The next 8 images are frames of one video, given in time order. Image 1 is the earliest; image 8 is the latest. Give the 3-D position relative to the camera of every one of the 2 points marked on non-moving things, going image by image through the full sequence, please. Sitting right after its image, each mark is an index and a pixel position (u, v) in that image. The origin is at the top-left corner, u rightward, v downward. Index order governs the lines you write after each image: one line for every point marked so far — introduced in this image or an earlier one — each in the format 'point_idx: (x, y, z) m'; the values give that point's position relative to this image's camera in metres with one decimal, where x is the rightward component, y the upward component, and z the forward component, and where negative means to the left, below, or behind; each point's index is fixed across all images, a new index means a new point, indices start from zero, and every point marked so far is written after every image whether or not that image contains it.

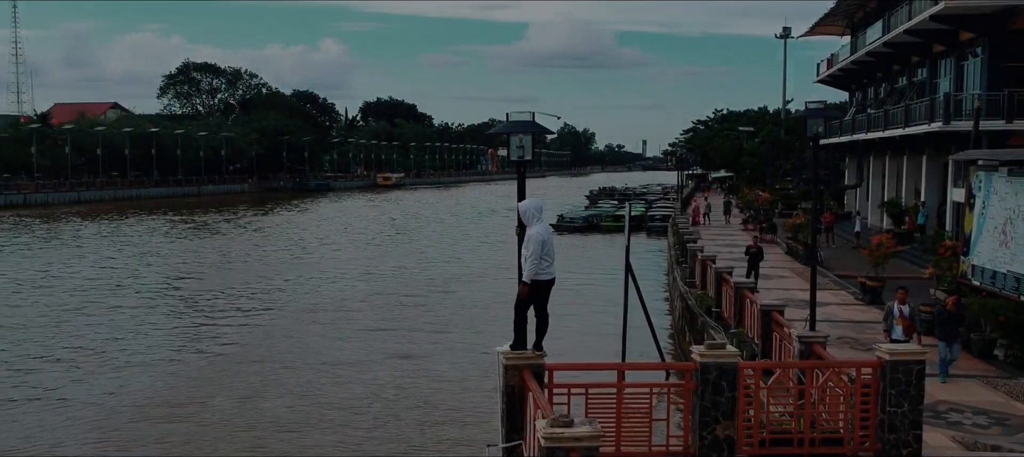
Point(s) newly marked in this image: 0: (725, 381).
0: (+1.2, -0.9, +5.8) m
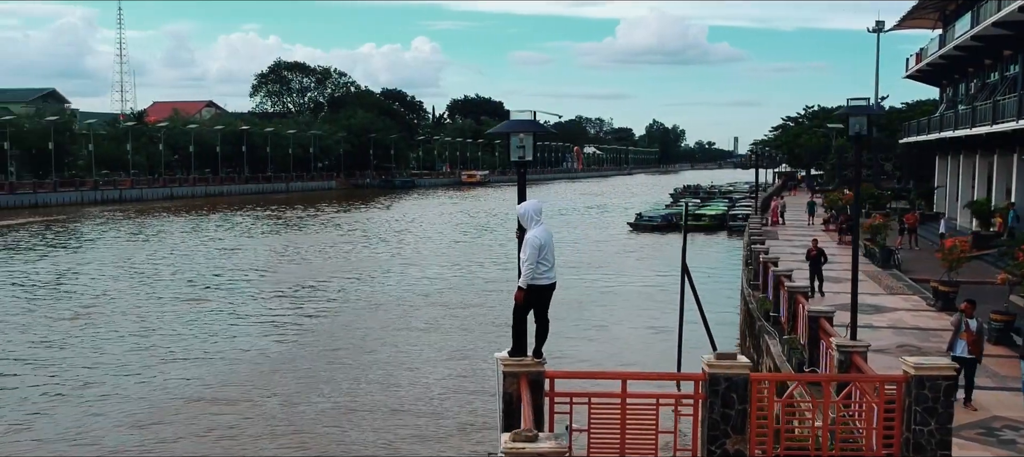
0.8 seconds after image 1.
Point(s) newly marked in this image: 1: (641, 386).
0: (+1.2, -0.9, +5.5) m
1: (+1.4, -2.0, +12.2) m
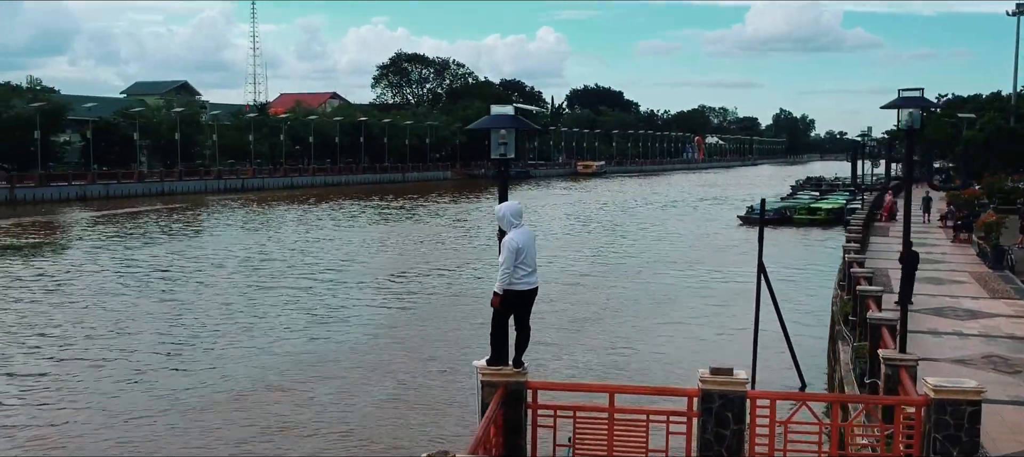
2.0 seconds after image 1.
0: (+1.1, -0.9, +5.1) m
1: (+2.1, -2.0, +11.7) m
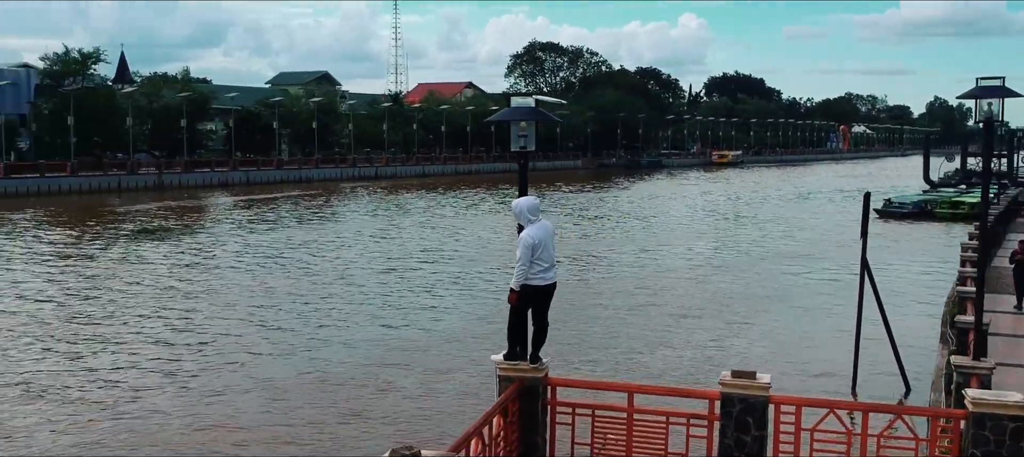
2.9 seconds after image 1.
0: (+1.2, -0.9, +4.8) m
1: (+3.0, -1.9, +11.3) m
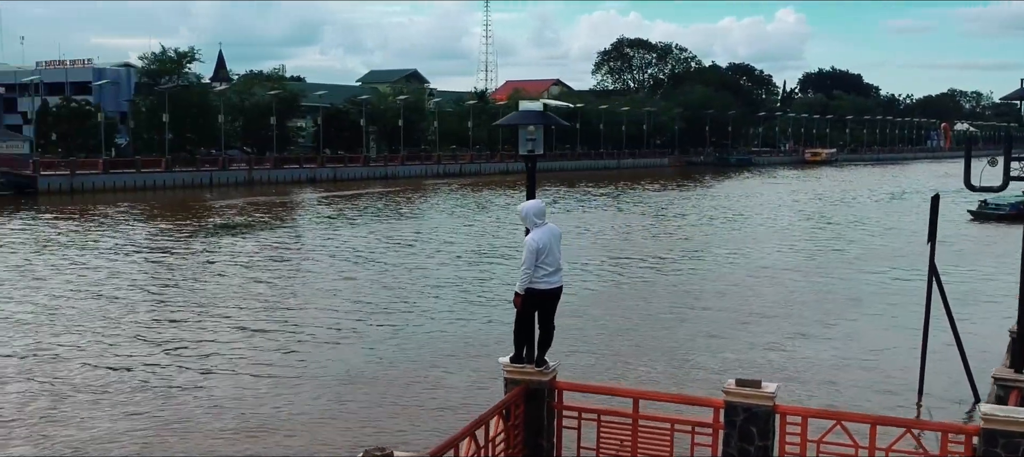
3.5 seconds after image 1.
0: (+1.2, -0.9, +4.8) m
1: (+3.6, -1.9, +11.0) m
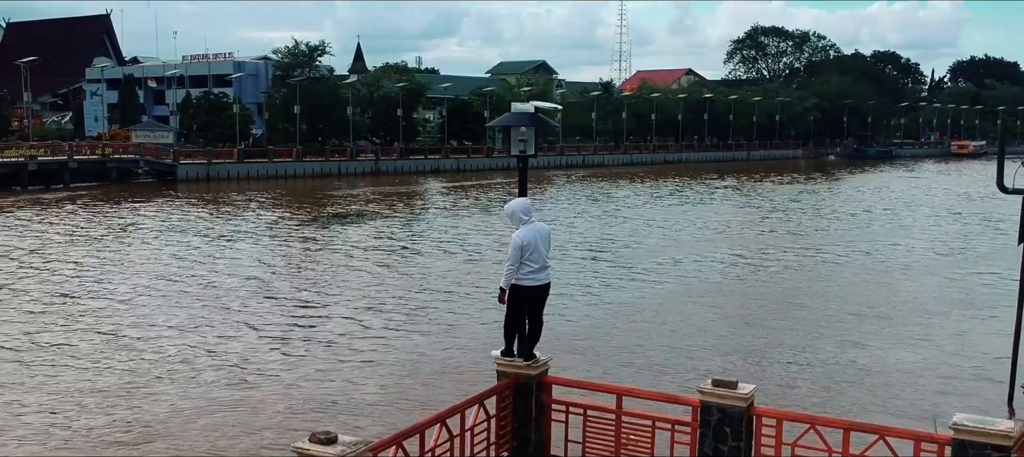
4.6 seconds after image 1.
0: (+1.0, -1.0, +4.8) m
1: (+4.3, -1.9, +10.7) m
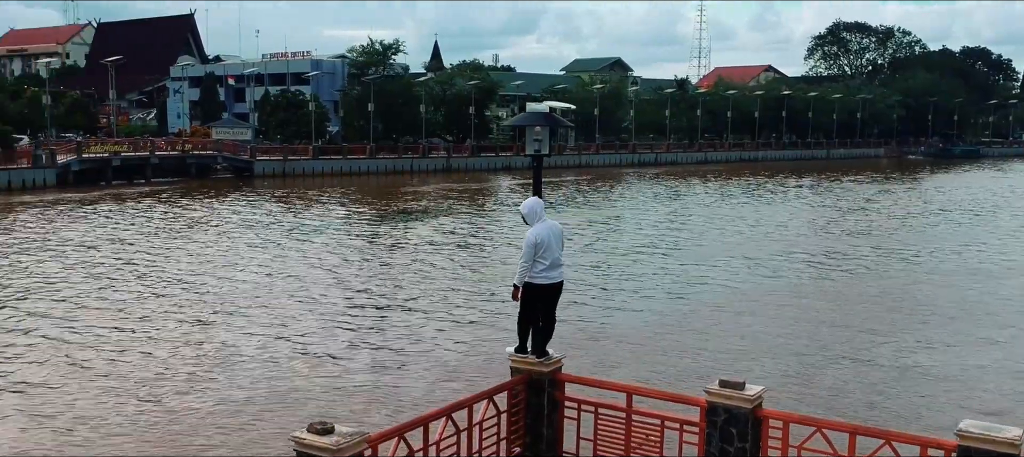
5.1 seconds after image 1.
0: (+1.1, -1.0, +4.8) m
1: (+4.8, -2.0, +10.4) m
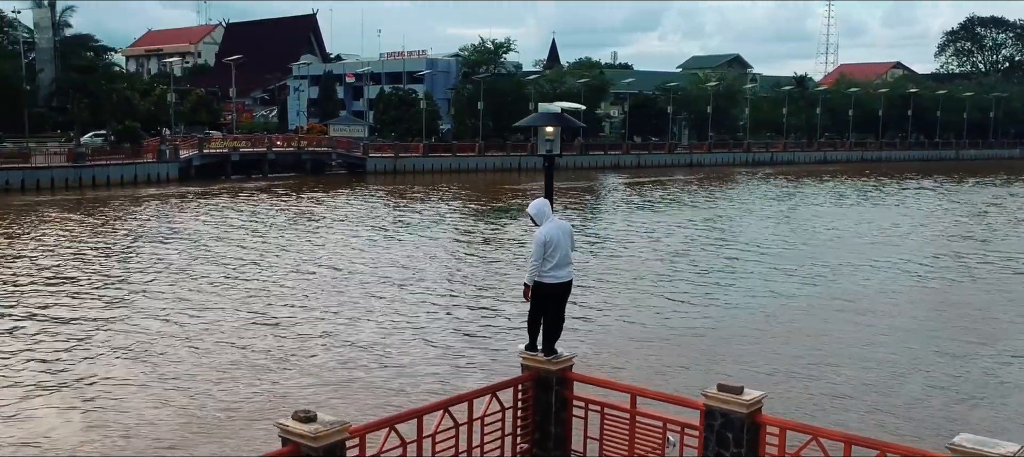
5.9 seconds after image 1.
0: (+1.0, -1.0, +4.7) m
1: (+5.4, -2.0, +9.9) m
